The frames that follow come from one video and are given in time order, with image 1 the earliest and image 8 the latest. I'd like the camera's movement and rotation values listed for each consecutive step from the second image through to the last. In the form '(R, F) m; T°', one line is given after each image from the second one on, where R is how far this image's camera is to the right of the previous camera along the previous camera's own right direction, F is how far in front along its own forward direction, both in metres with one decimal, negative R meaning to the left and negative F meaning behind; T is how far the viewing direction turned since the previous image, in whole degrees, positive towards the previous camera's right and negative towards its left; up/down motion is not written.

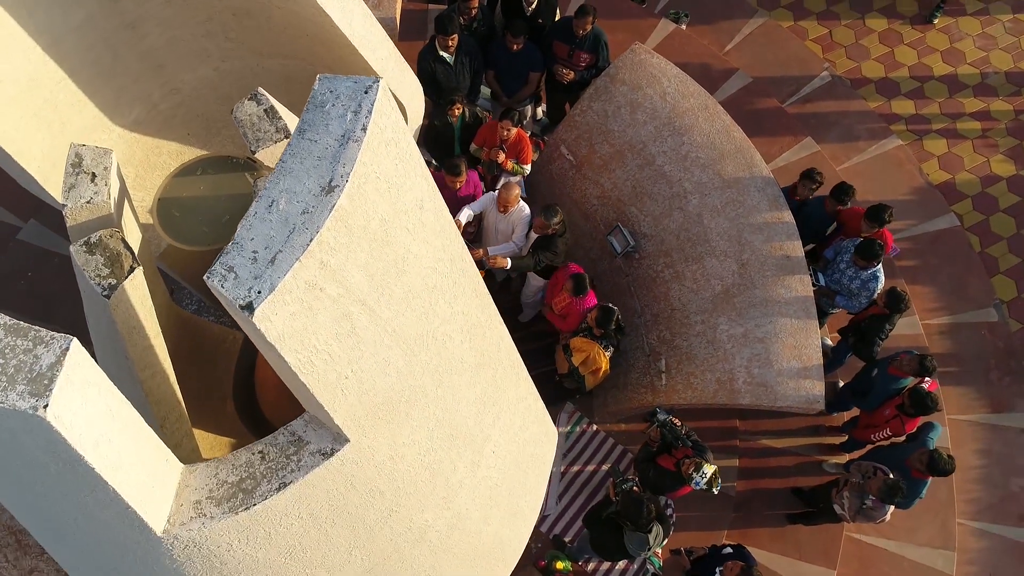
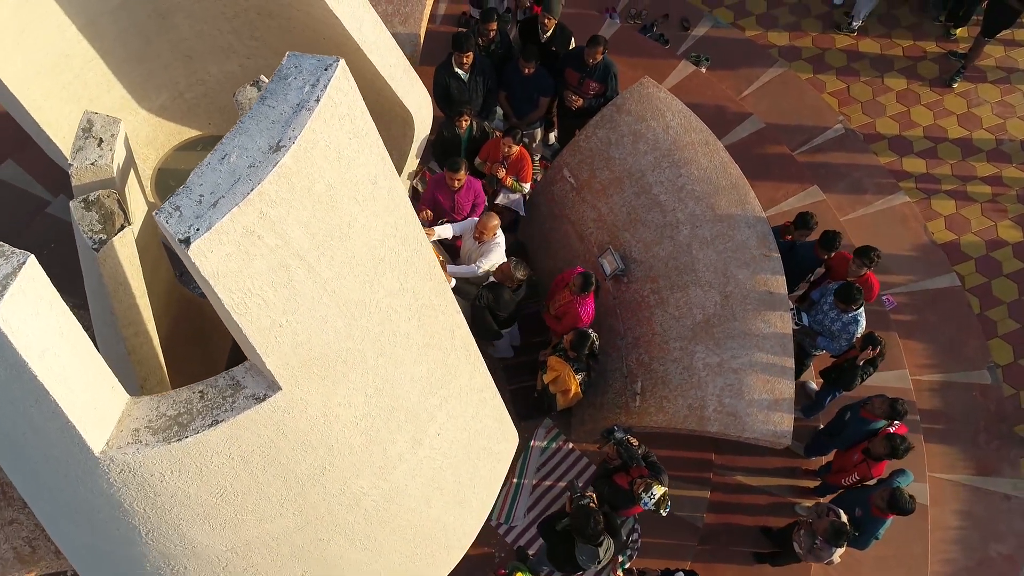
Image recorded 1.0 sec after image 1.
(+0.4, -0.2) m; -2°
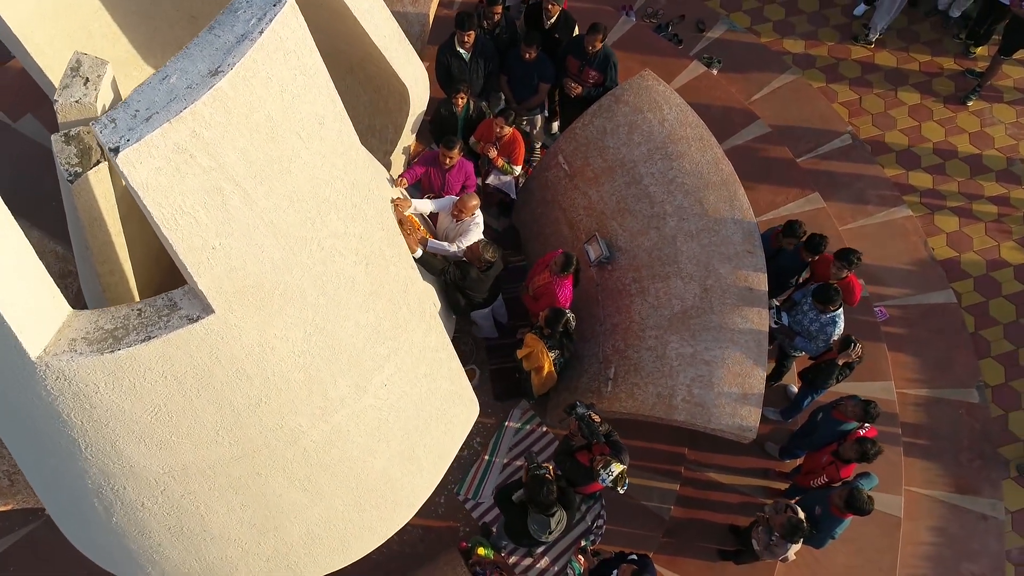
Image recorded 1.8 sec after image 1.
(+0.4, -0.1) m; -2°
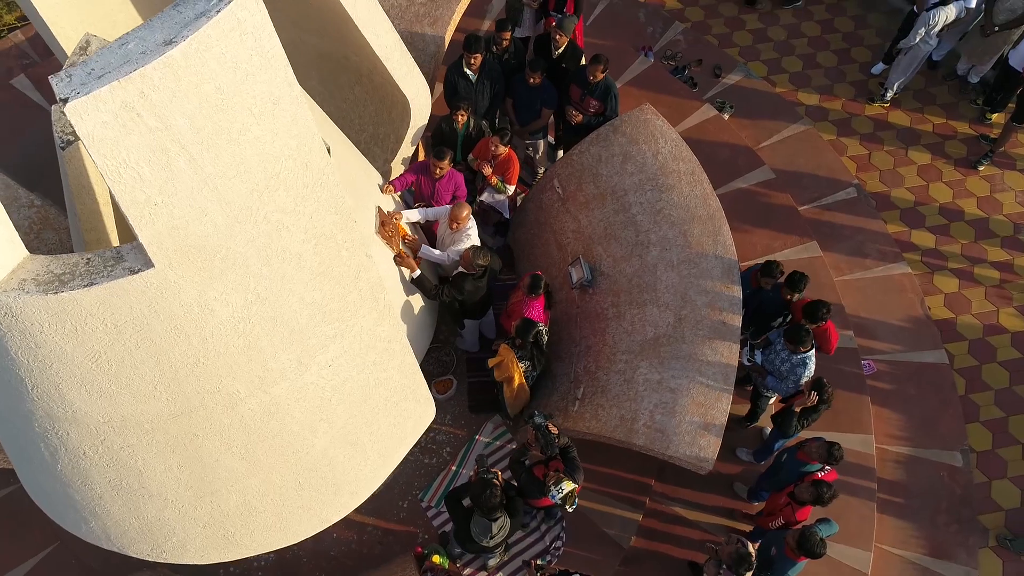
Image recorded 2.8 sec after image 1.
(+0.5, -0.1) m; -3°
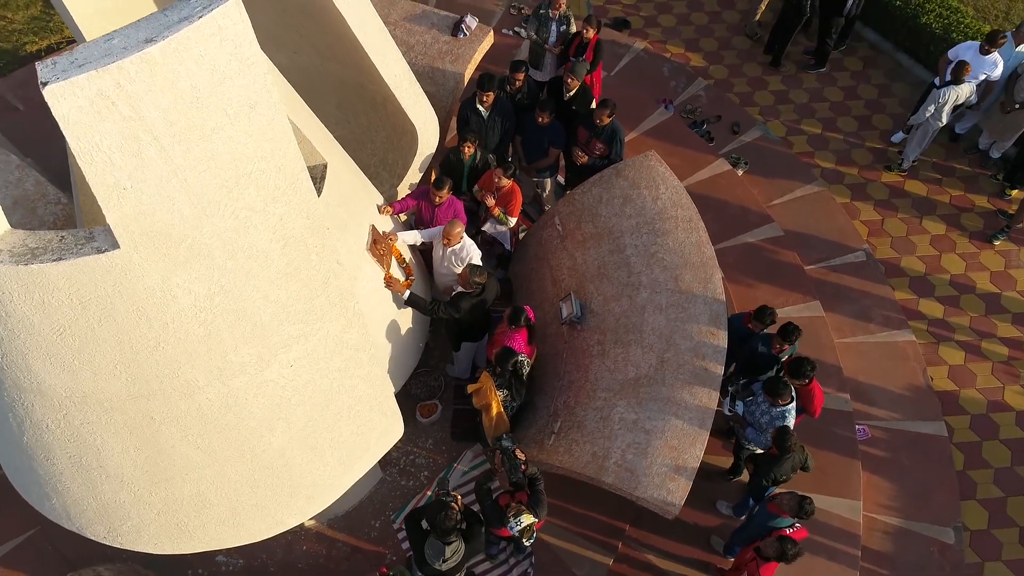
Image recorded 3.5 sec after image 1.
(+0.4, -0.1) m; -3°
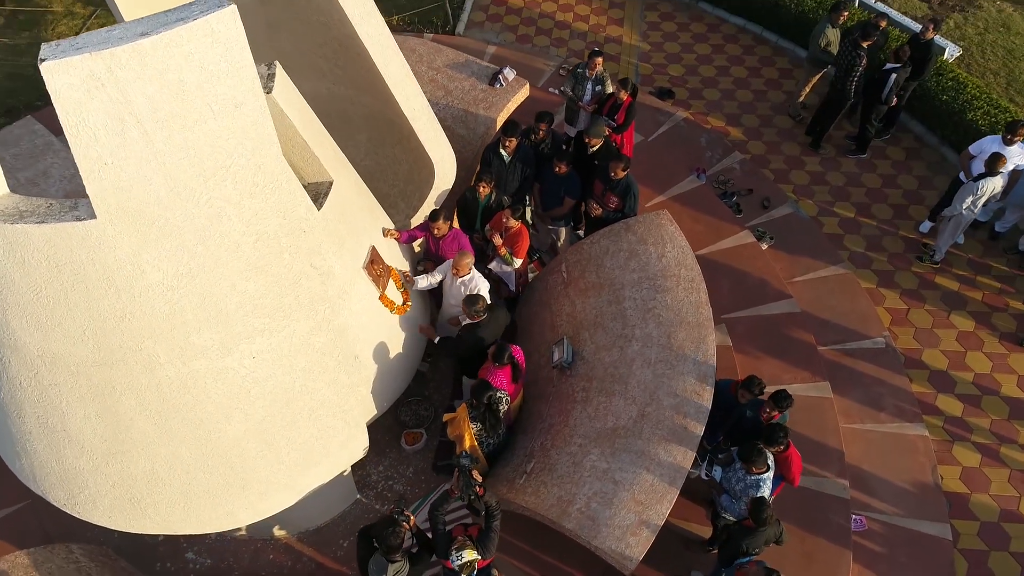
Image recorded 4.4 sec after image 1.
(+0.6, -0.1) m; -5°
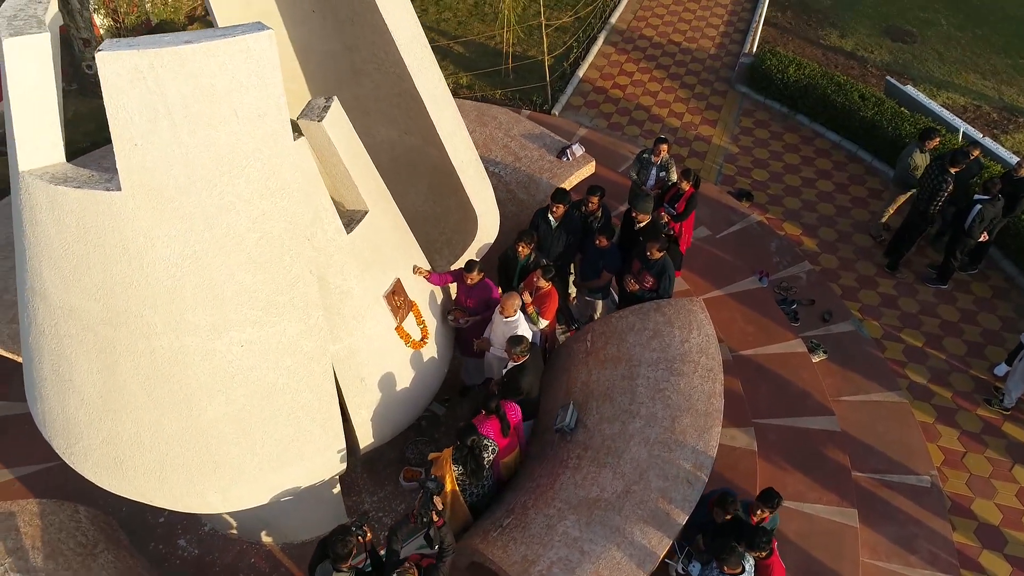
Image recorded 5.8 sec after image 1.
(+0.8, -0.1) m; -9°
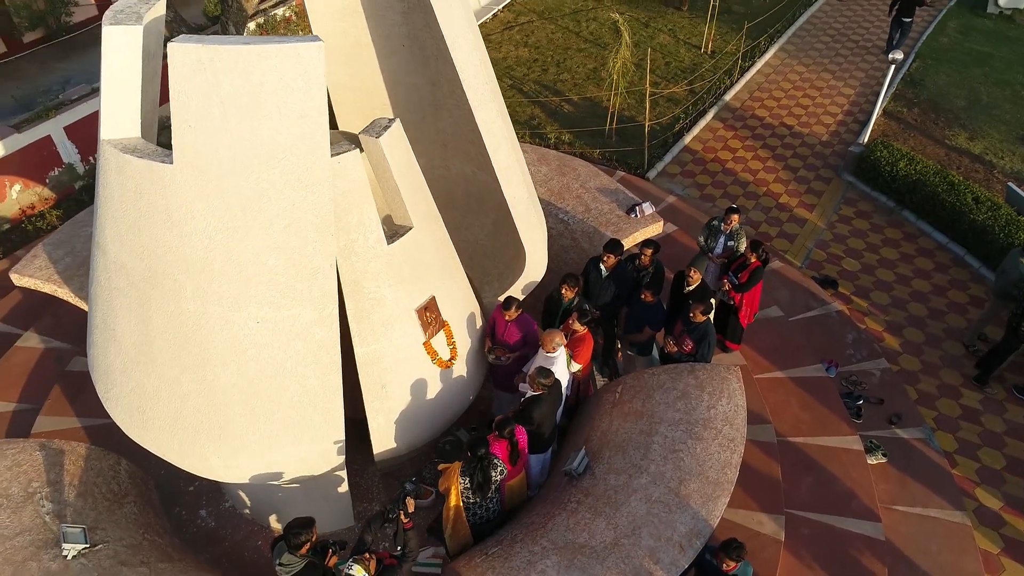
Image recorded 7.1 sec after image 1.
(+0.8, -0.1) m; -9°
